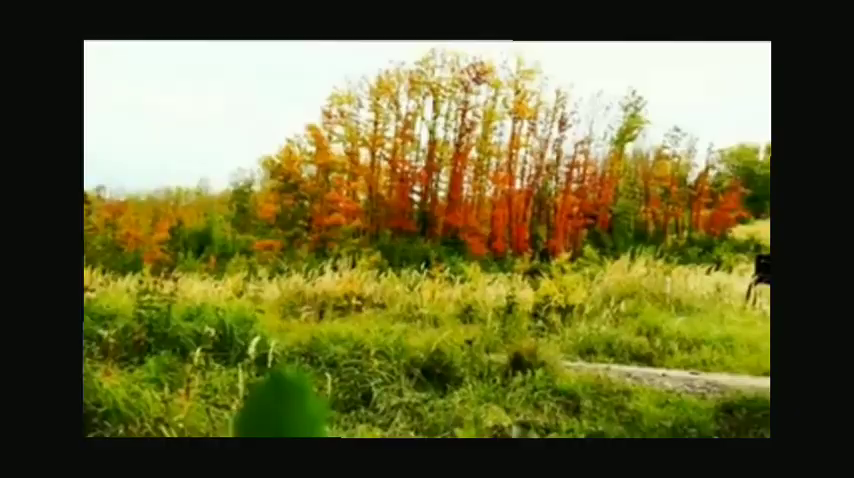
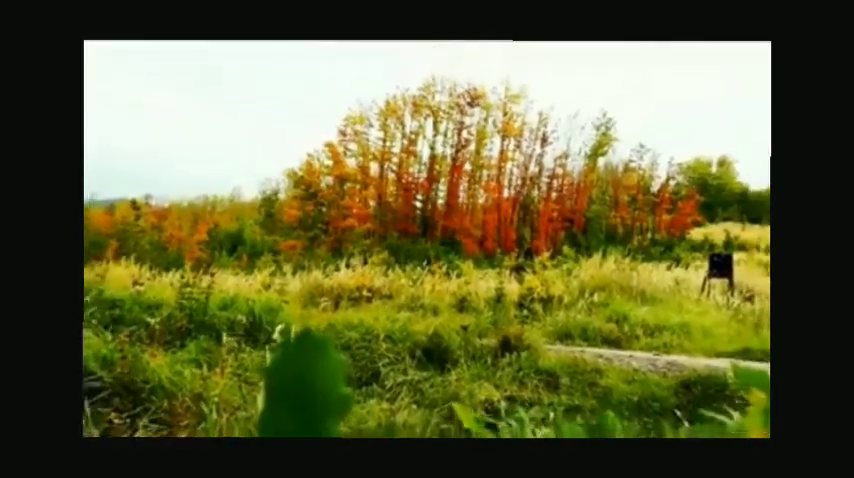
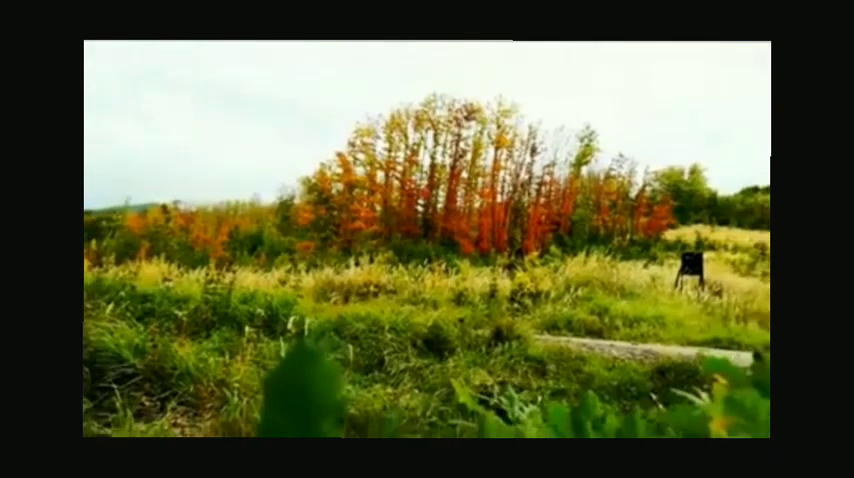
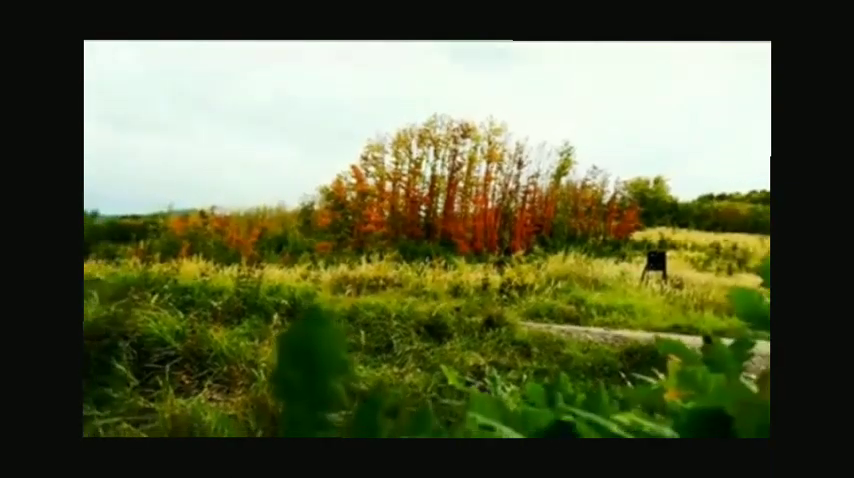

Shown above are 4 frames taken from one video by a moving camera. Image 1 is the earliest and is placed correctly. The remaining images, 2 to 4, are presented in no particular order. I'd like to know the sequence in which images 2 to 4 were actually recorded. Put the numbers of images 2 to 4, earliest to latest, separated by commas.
2, 3, 4
